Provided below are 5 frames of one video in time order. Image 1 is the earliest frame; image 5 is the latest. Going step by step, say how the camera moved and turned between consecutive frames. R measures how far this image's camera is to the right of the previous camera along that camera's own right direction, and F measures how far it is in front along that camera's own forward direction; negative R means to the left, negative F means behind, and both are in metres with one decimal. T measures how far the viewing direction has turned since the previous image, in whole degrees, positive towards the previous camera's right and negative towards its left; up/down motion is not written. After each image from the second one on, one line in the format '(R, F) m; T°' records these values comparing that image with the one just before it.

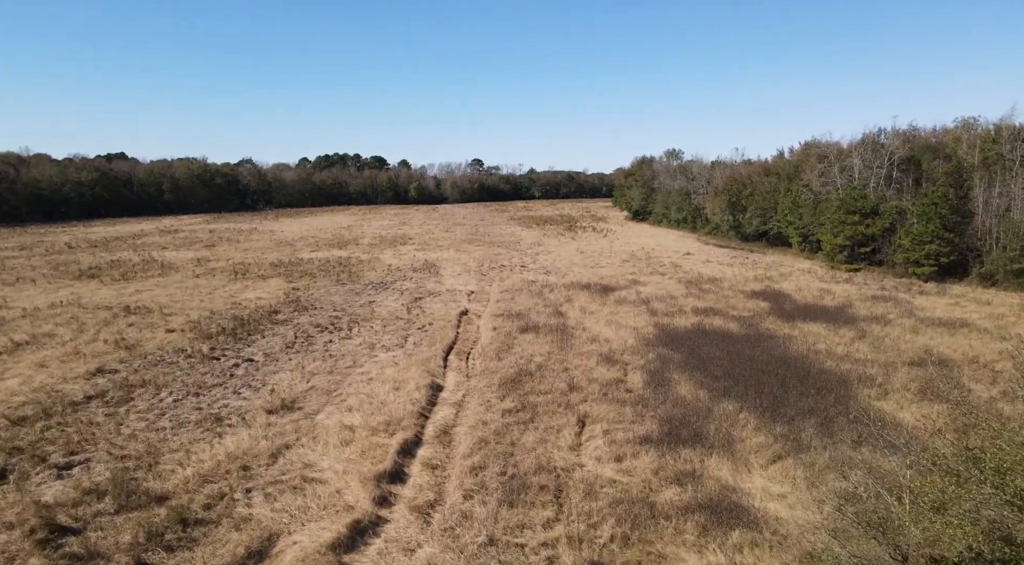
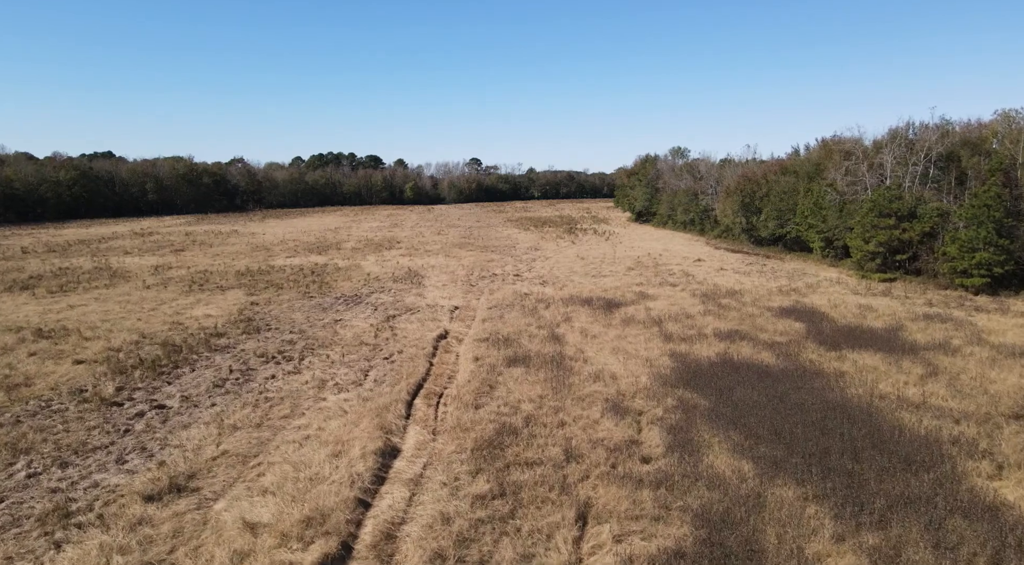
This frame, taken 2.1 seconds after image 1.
(+0.3, +2.7) m; 0°
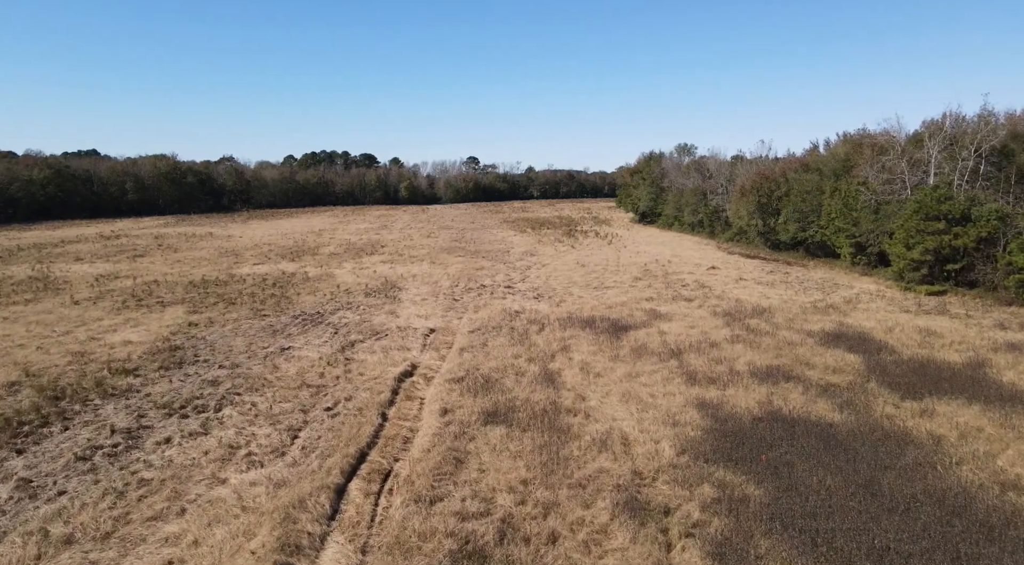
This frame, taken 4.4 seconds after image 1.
(+0.3, +3.0) m; 0°
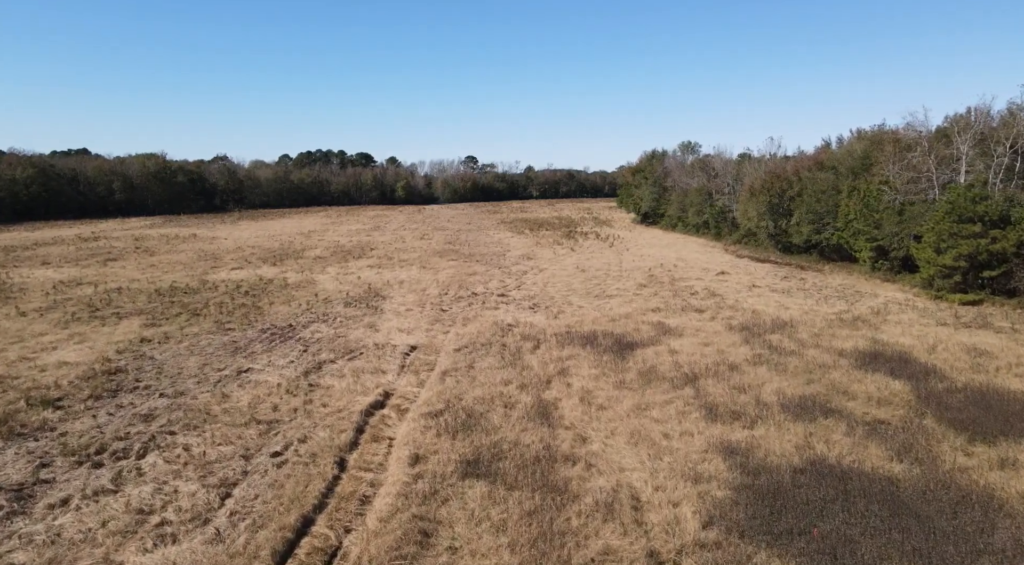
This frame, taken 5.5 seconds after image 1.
(+0.2, +1.7) m; 0°
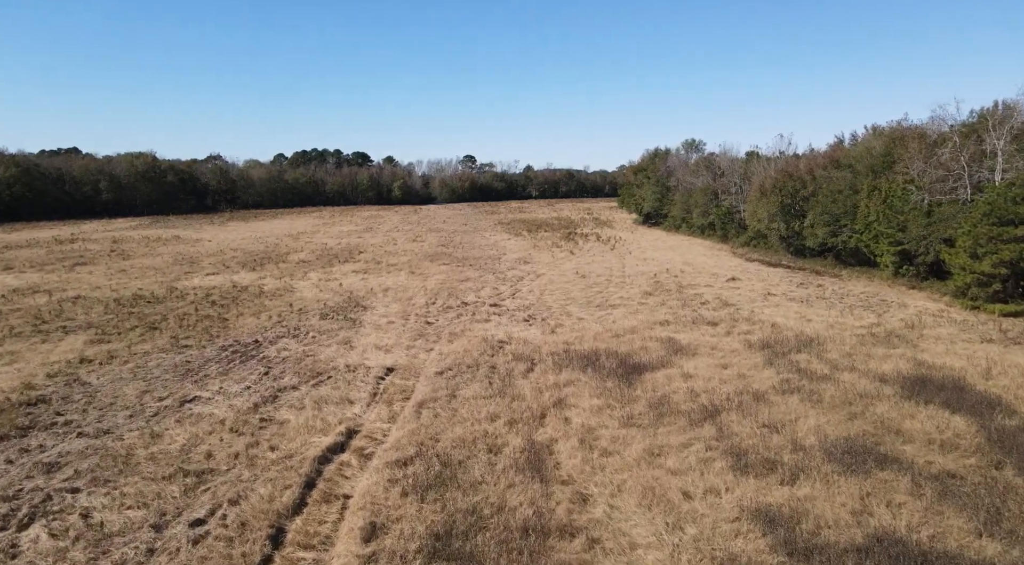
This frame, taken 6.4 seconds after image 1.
(+0.2, +1.7) m; 0°
